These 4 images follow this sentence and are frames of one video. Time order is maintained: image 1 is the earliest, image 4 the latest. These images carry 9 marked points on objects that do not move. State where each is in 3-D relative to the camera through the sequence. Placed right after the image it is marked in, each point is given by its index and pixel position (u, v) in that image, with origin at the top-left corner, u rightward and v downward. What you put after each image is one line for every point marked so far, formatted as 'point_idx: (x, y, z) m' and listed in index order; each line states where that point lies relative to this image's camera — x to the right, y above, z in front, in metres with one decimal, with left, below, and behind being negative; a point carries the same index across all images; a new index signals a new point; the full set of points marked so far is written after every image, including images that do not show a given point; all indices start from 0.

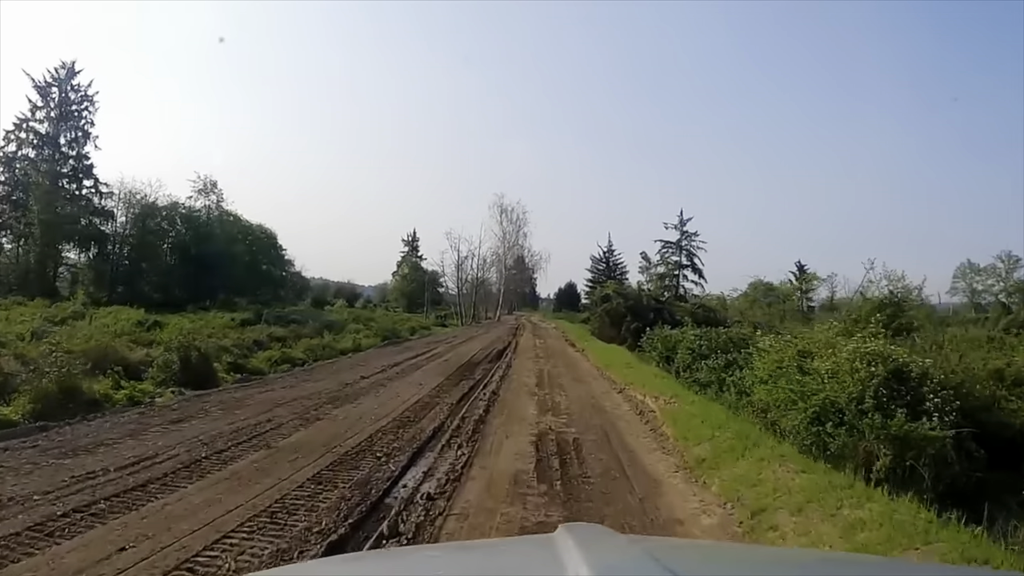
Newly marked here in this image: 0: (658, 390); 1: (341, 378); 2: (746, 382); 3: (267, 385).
0: (+3.0, -2.1, +14.5) m
1: (-4.7, -2.5, +19.3) m
2: (+5.0, -2.0, +15.1) m
3: (-6.4, -2.5, +18.5) m
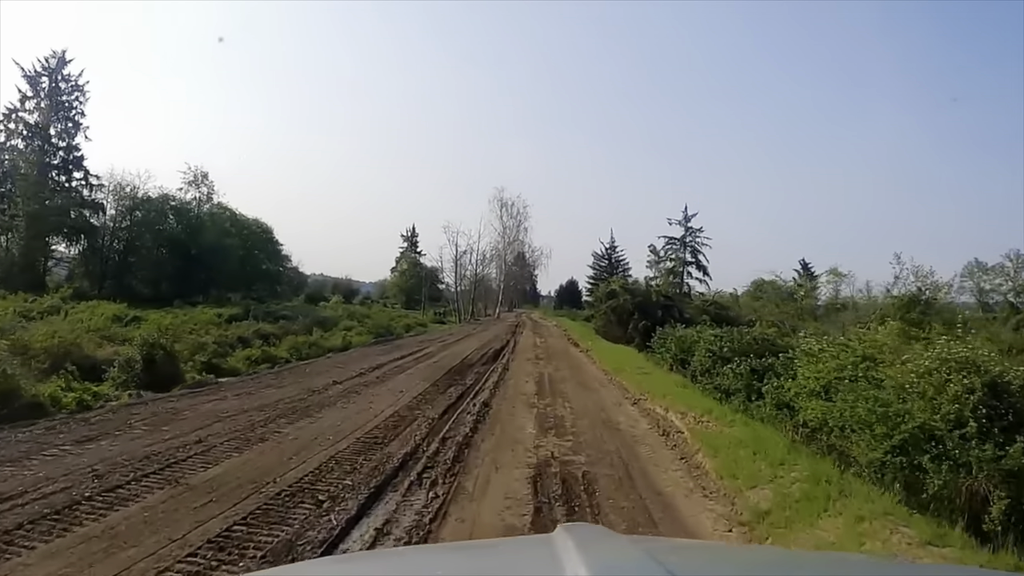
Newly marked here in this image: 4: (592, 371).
0: (+2.9, -1.9, +11.9) m
1: (-4.8, -2.2, +16.7) m
2: (+4.9, -1.9, +12.5) m
3: (-6.5, -2.3, +15.9) m
4: (+2.2, -2.3, +19.1) m
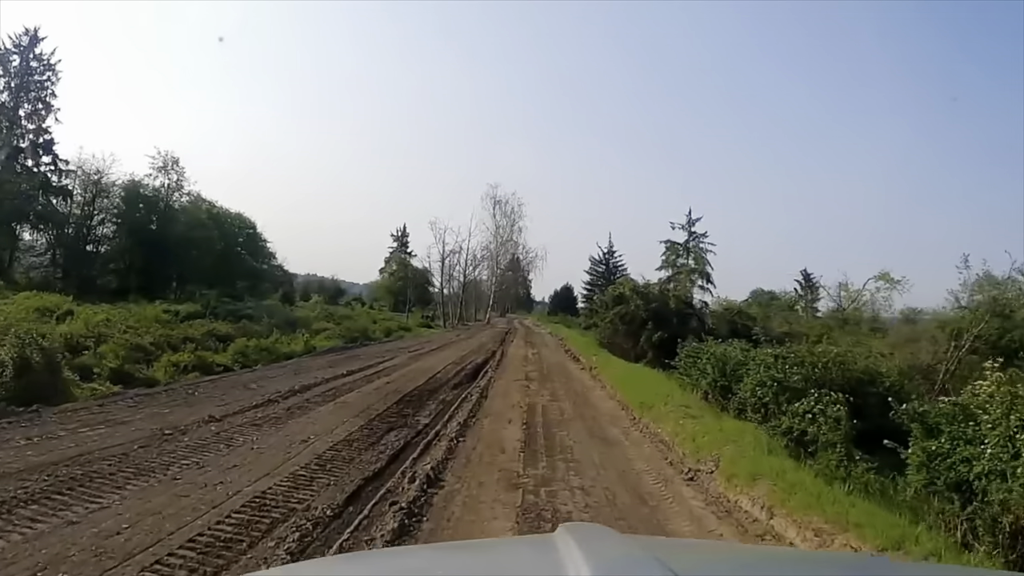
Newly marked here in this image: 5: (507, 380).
0: (+2.6, -1.8, +6.1) m
1: (-5.2, -2.0, +10.9) m
2: (+4.6, -1.8, +6.8) m
3: (-6.9, -2.0, +10.0) m
4: (+1.8, -2.2, +13.4) m
5: (-0.1, -2.3, +17.7) m
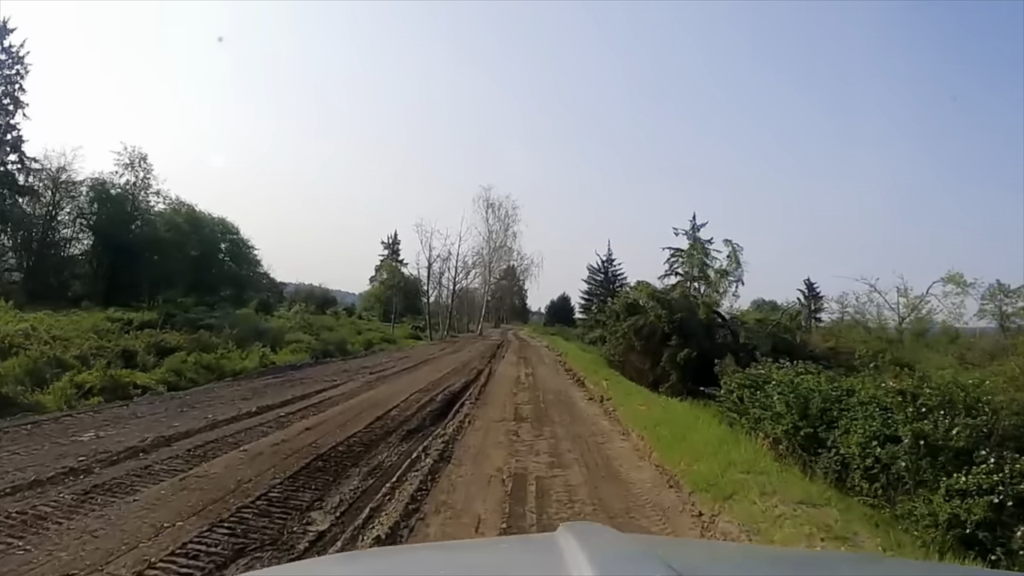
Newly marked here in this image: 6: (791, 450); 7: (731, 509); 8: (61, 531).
0: (+2.3, -1.7, +0.9) m
1: (-5.4, -1.9, +5.6) m
2: (+4.3, -1.7, +1.5) m
3: (-7.2, -1.9, +4.7) m
4: (+1.5, -2.2, +8.1) m
5: (-0.4, -2.3, +12.4) m
6: (+4.4, -2.5, +11.3) m
7: (+2.0, -2.0, +6.5) m
8: (-3.7, -2.0, +6.1) m
